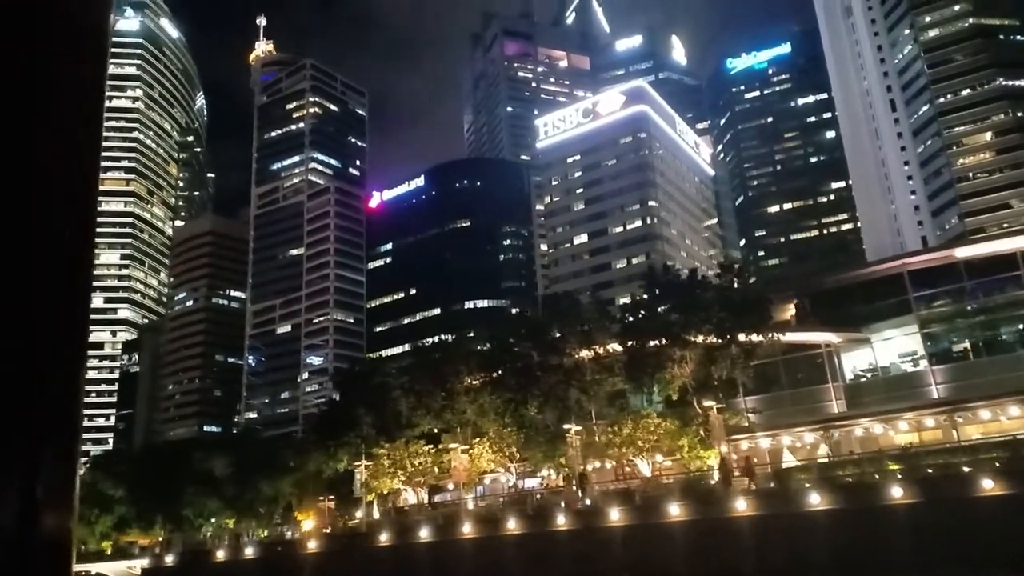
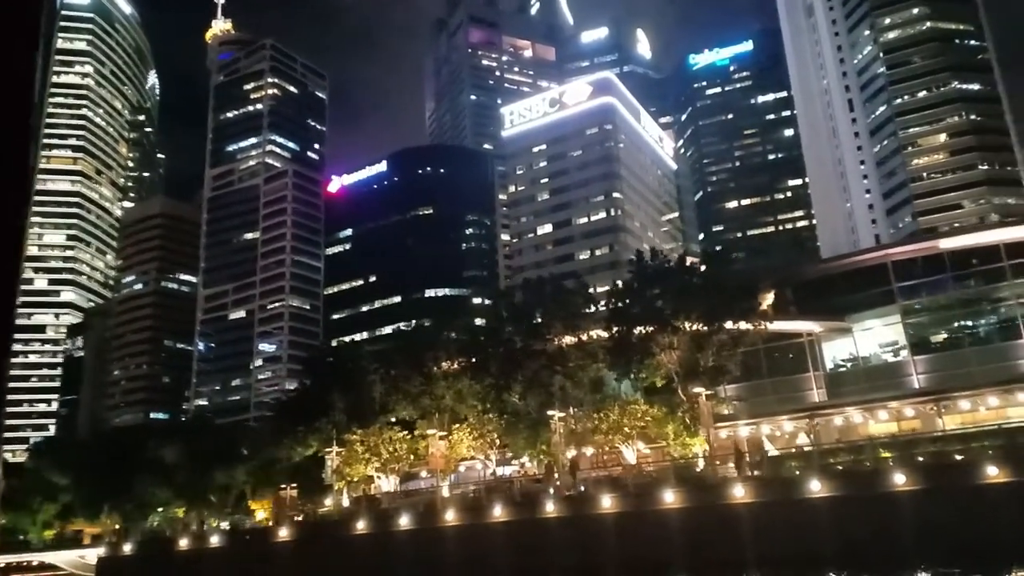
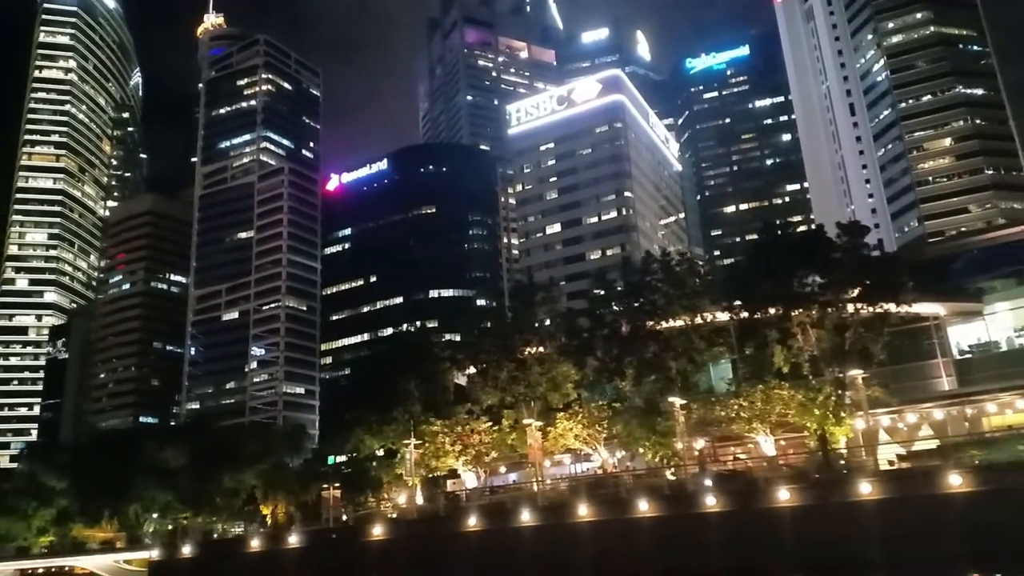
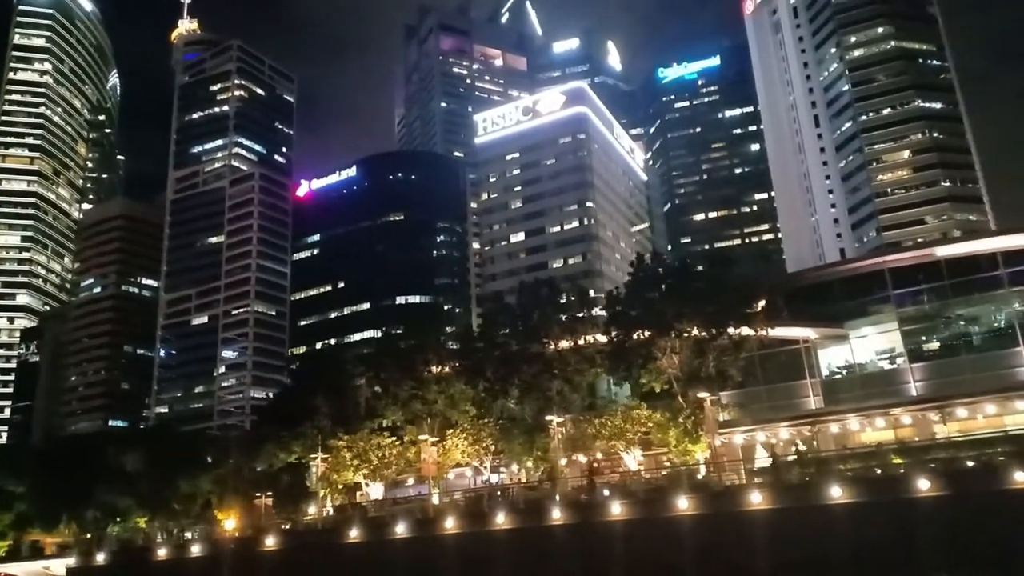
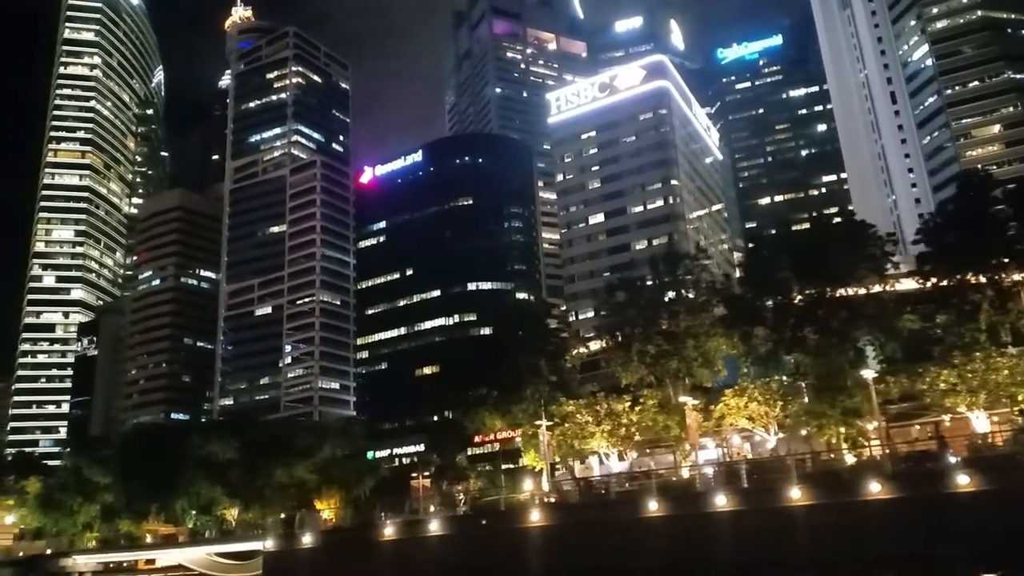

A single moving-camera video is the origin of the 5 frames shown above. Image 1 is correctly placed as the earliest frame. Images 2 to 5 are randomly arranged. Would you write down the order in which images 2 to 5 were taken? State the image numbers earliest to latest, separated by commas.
2, 4, 3, 5
